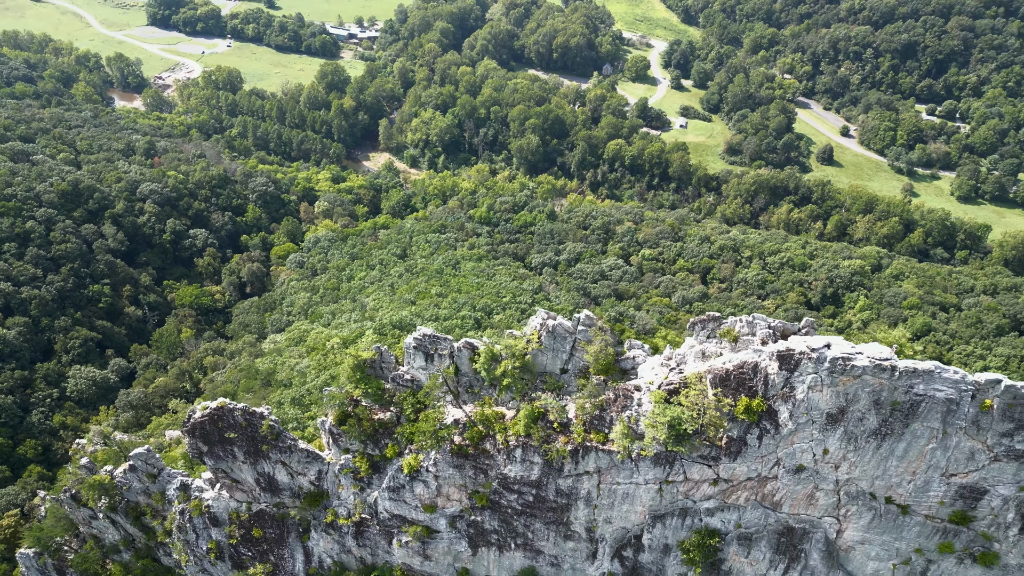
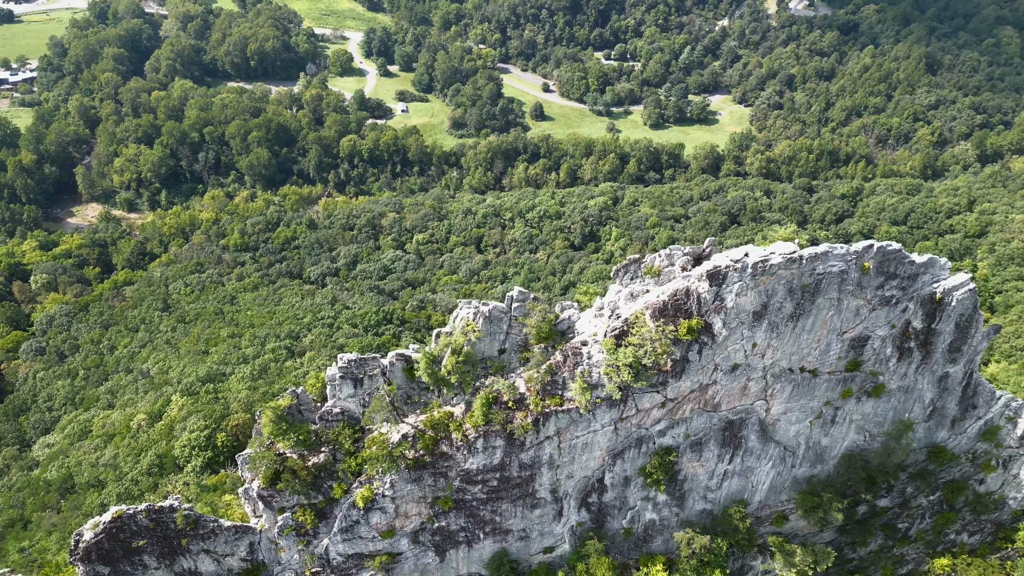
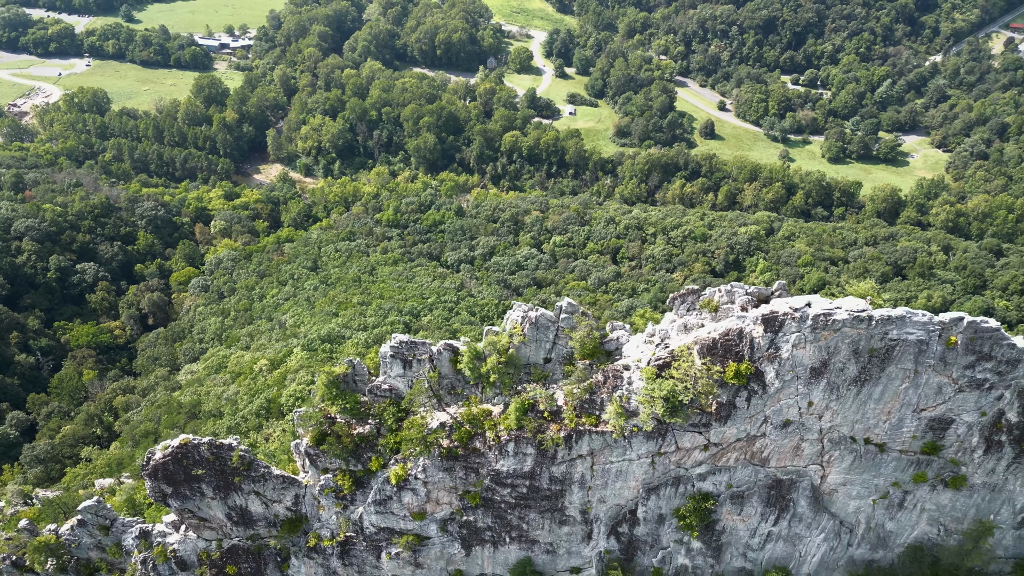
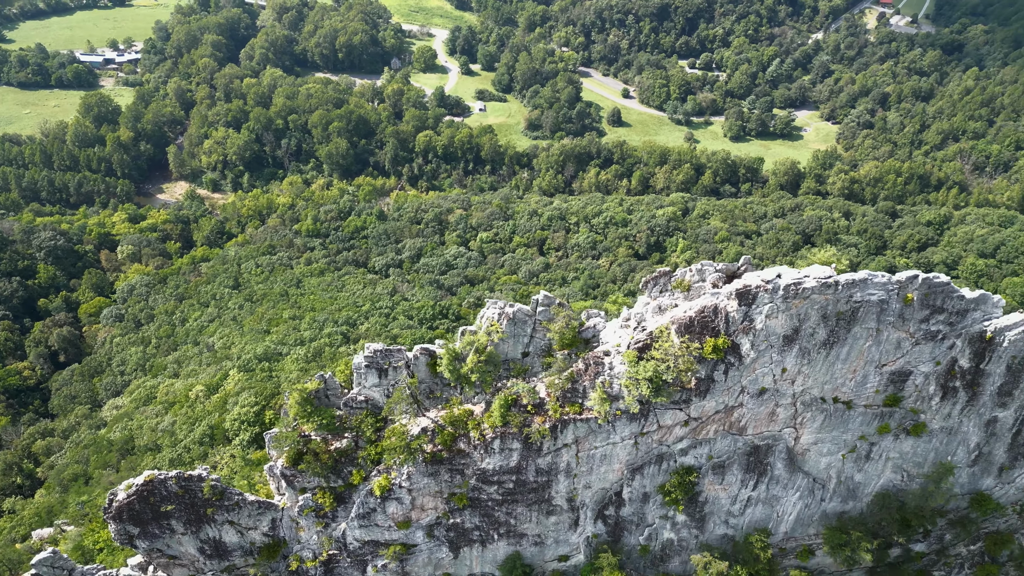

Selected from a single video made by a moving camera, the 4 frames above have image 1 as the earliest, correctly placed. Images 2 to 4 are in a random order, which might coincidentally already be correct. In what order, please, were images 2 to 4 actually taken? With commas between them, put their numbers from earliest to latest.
3, 4, 2
